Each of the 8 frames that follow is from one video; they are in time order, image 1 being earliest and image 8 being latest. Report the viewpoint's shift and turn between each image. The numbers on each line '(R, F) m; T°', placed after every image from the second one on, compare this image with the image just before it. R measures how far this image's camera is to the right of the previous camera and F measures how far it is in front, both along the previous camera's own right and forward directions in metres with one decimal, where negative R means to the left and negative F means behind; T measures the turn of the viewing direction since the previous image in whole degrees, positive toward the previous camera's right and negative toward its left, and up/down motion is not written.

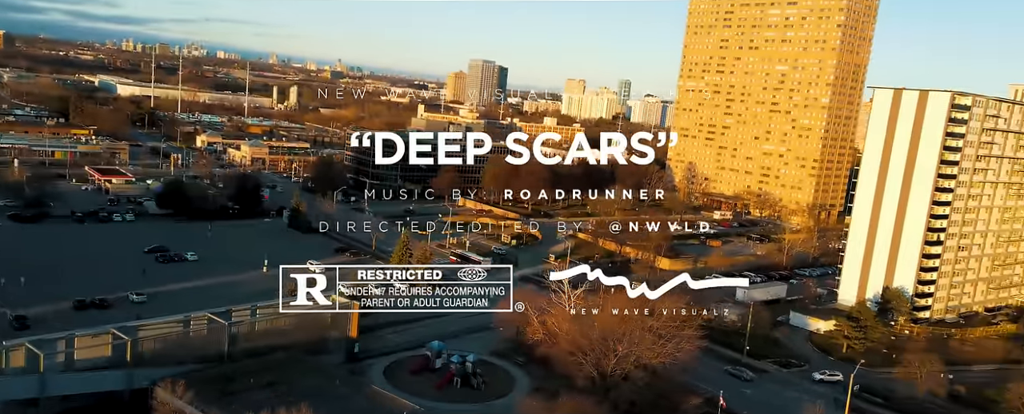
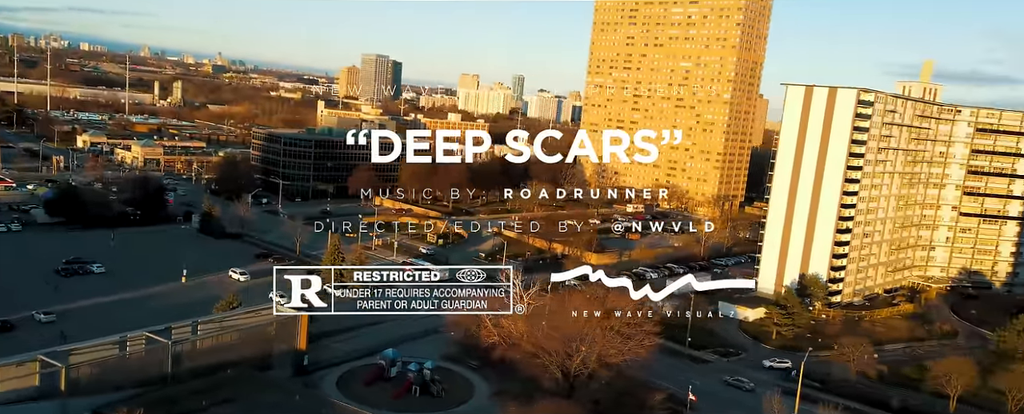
(-1.7, +0.1) m; +8°
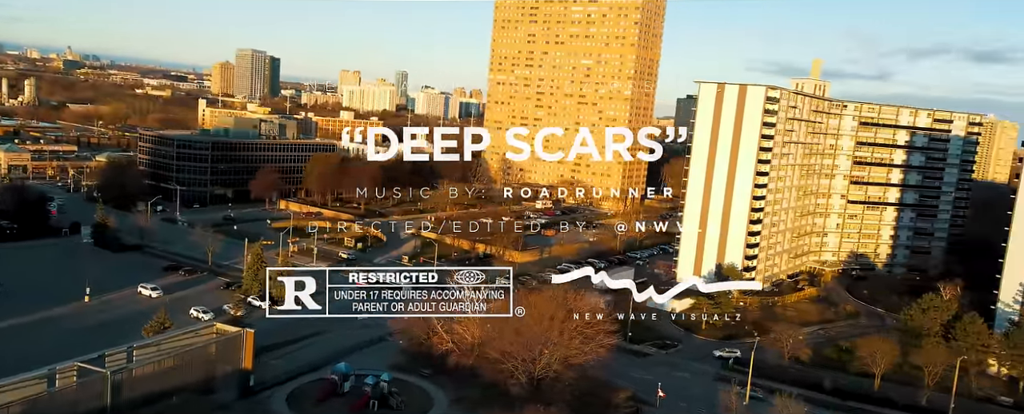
(-2.0, +0.3) m; +9°
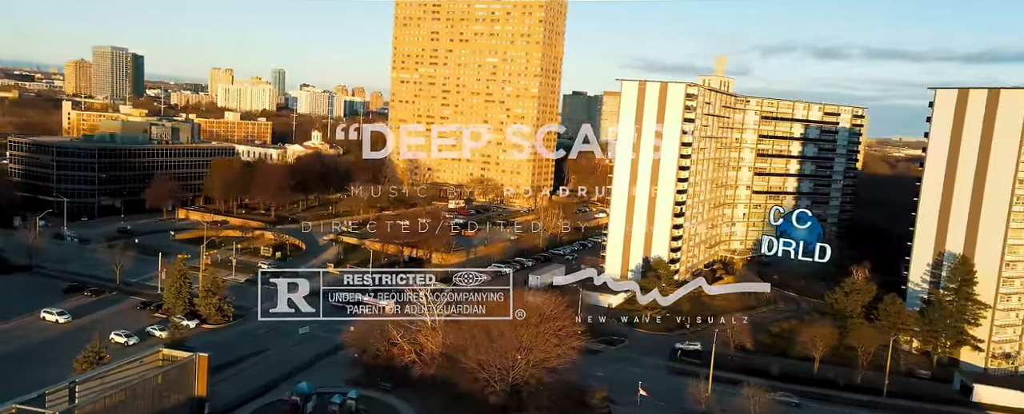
(-2.3, +0.5) m; +9°
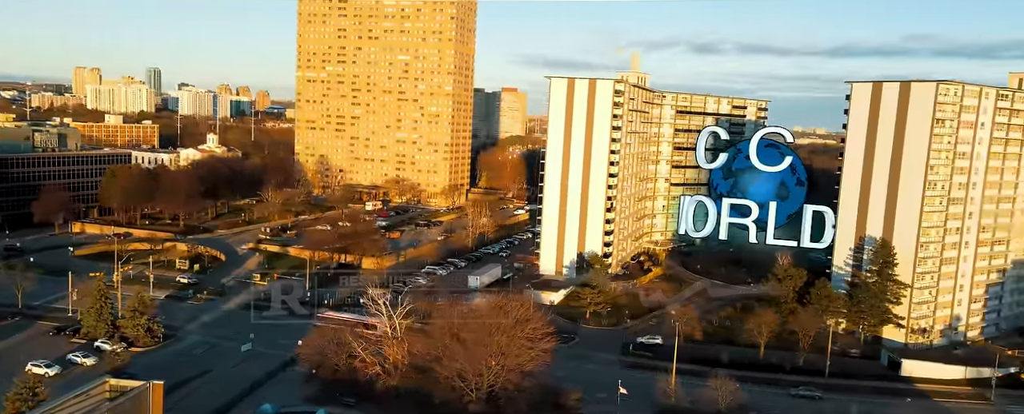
(-2.1, +0.5) m; +8°
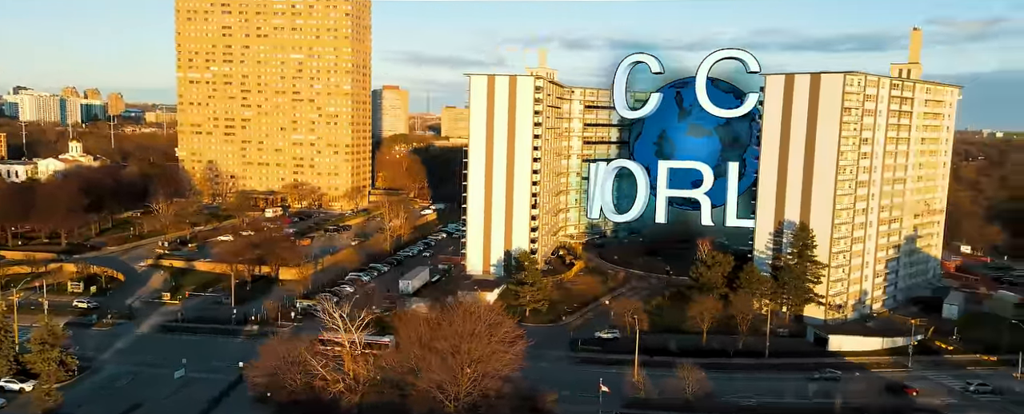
(-2.6, +0.7) m; +10°
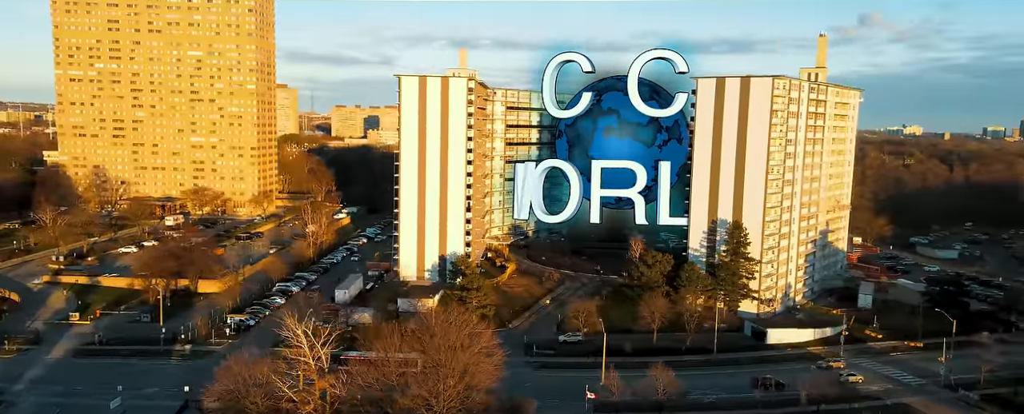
(-2.5, +0.8) m; +9°
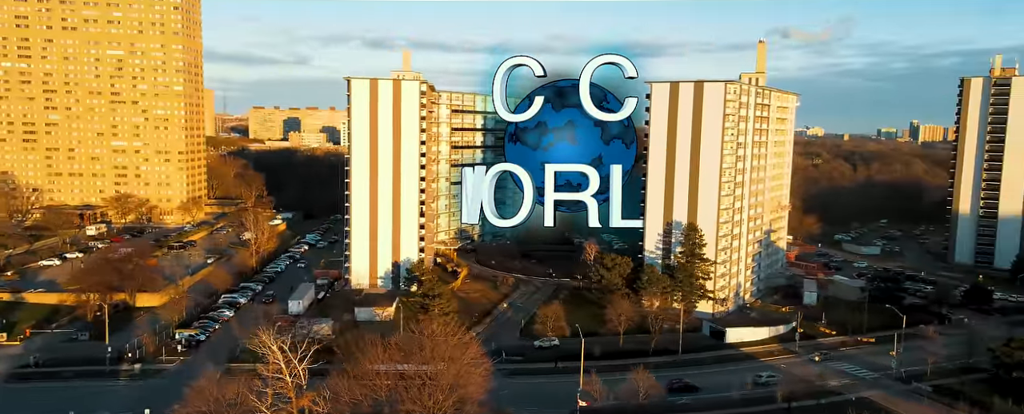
(-1.8, +0.6) m; +6°
